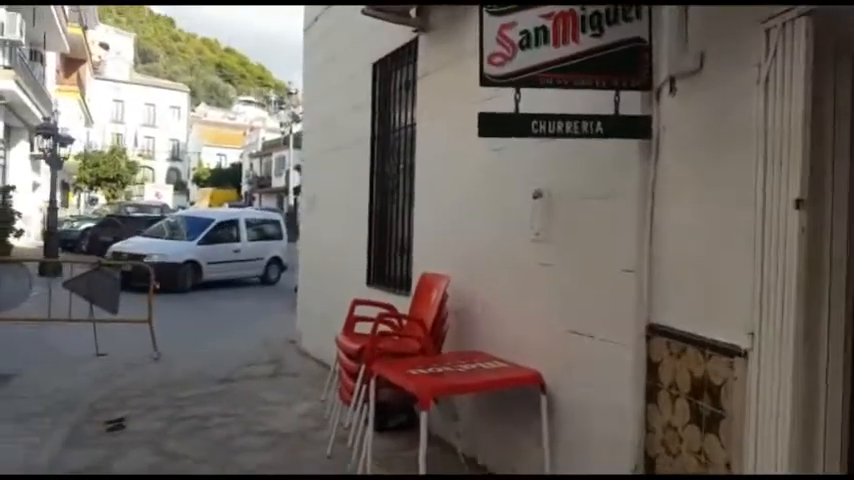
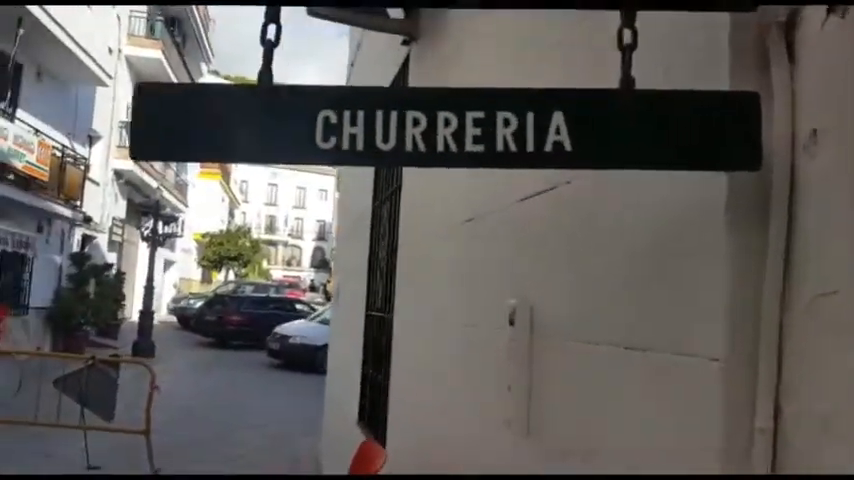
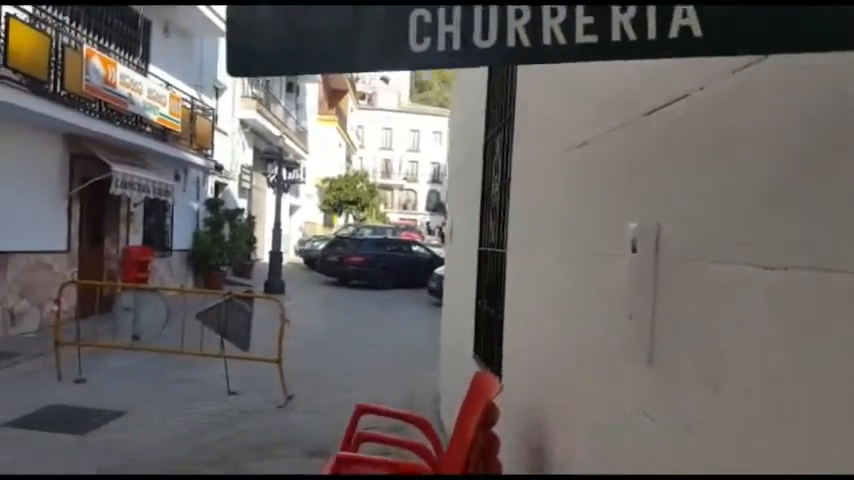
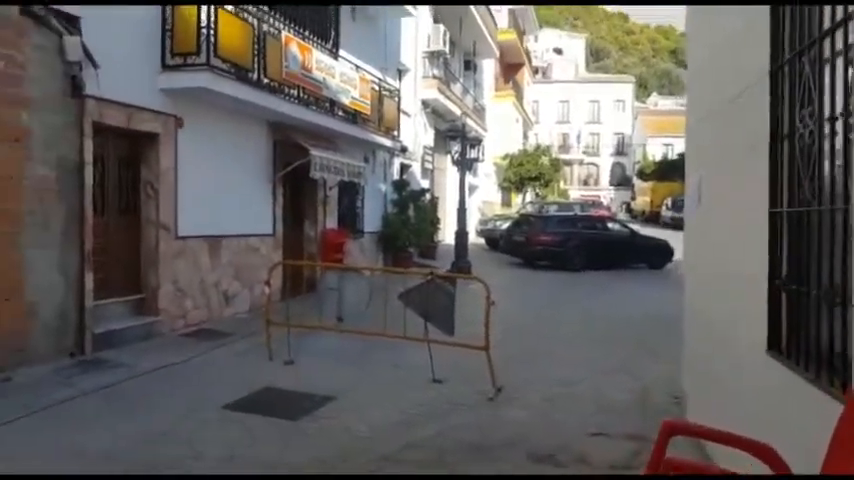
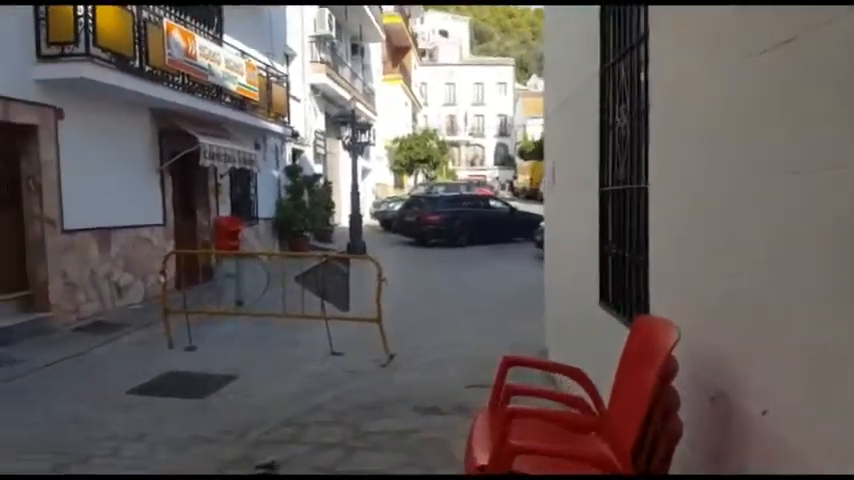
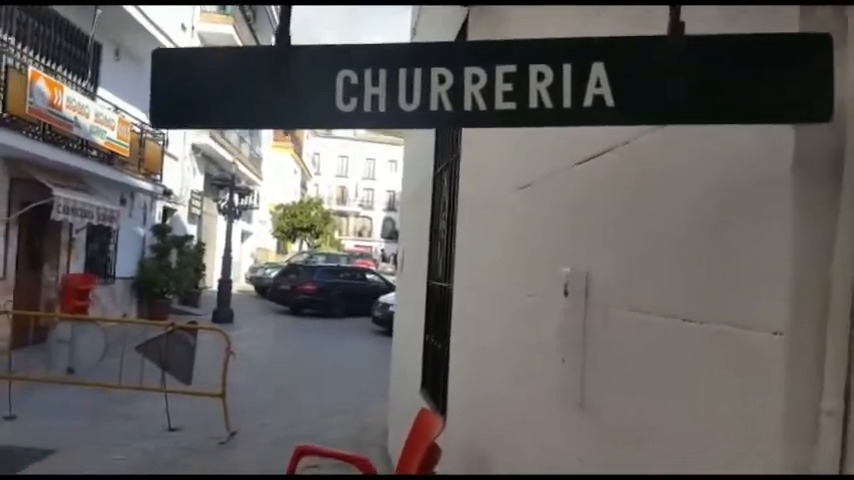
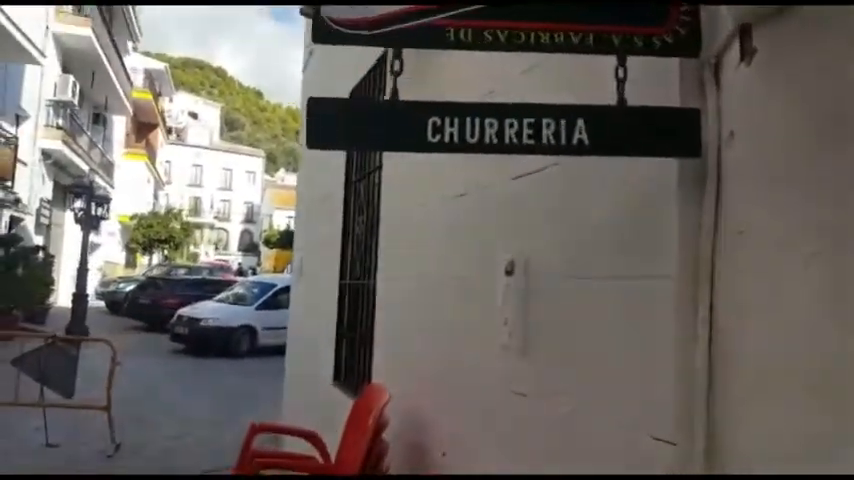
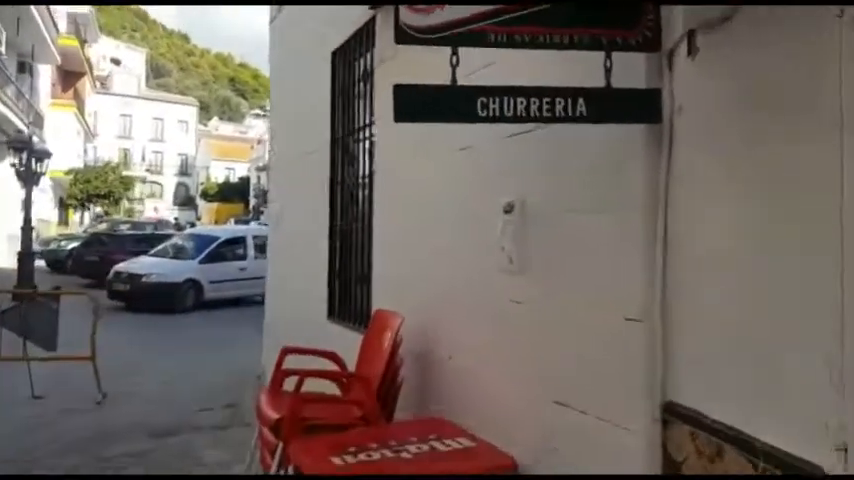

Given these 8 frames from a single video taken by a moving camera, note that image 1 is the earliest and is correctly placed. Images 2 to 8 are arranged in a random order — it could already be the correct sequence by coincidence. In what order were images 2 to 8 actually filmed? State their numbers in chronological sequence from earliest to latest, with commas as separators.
8, 7, 2, 6, 3, 5, 4
